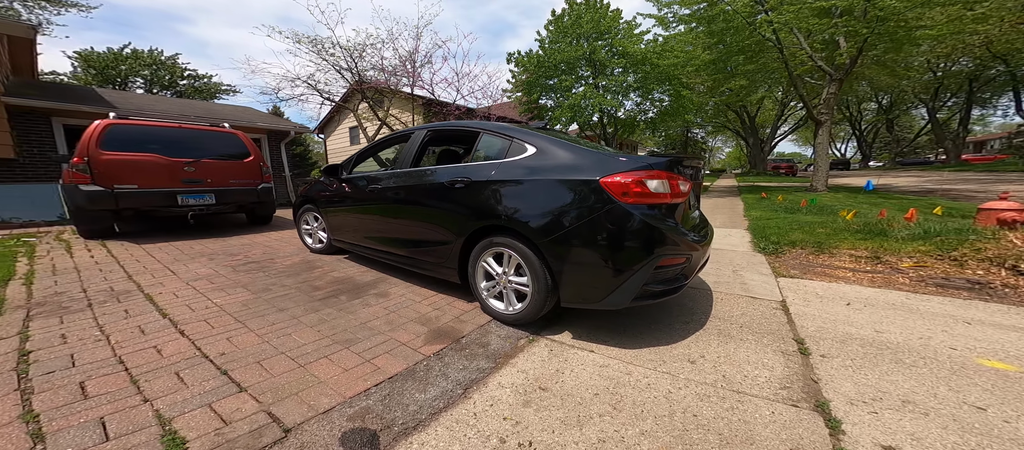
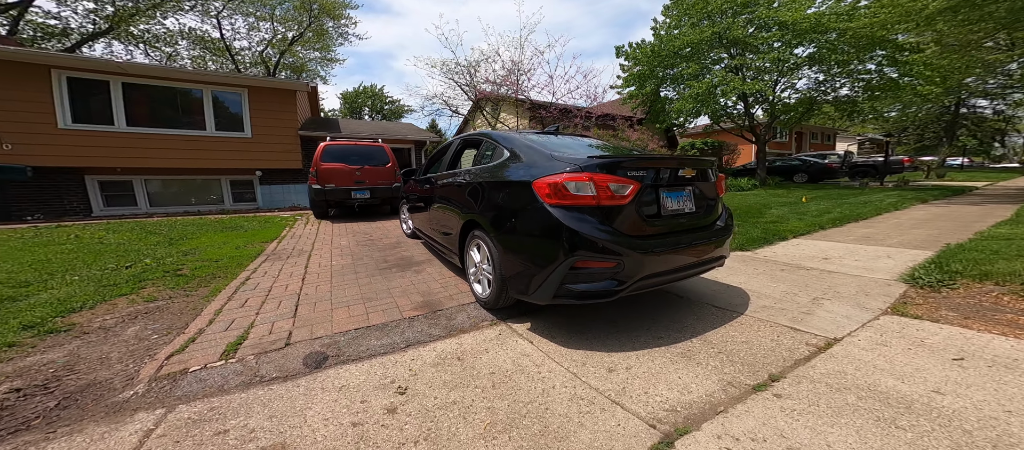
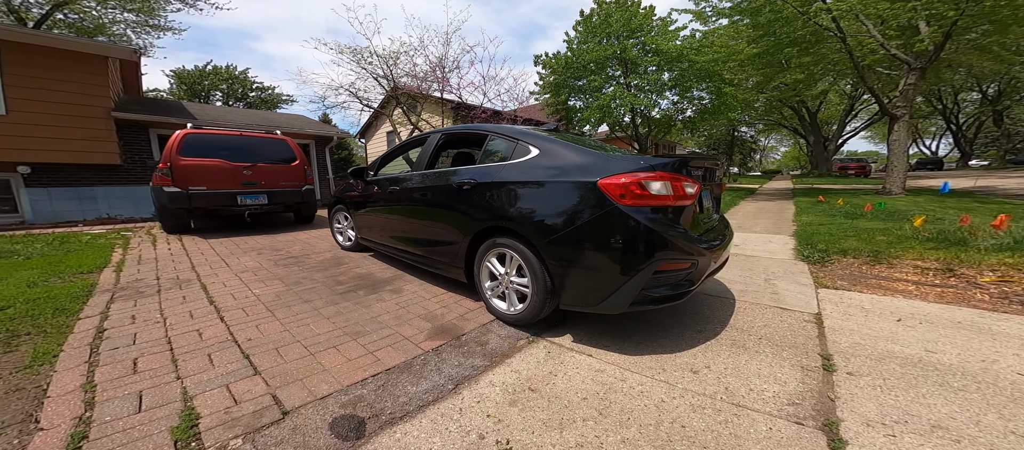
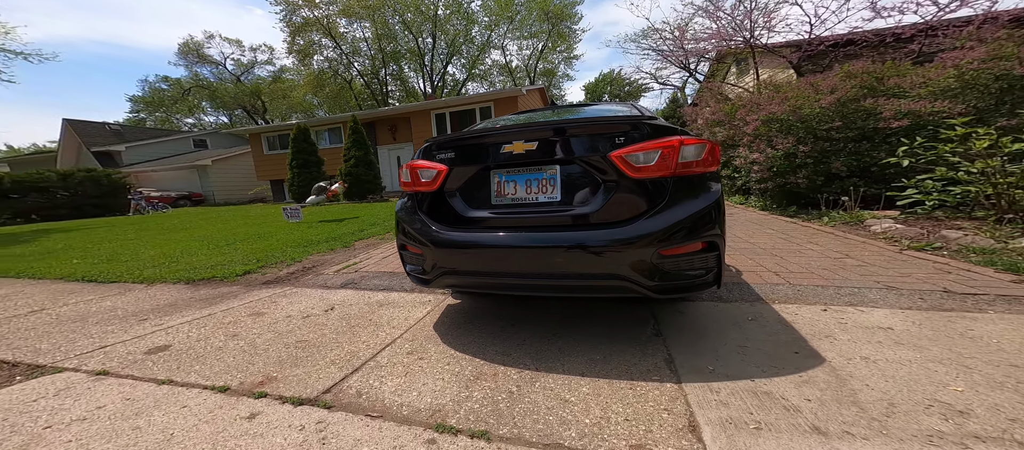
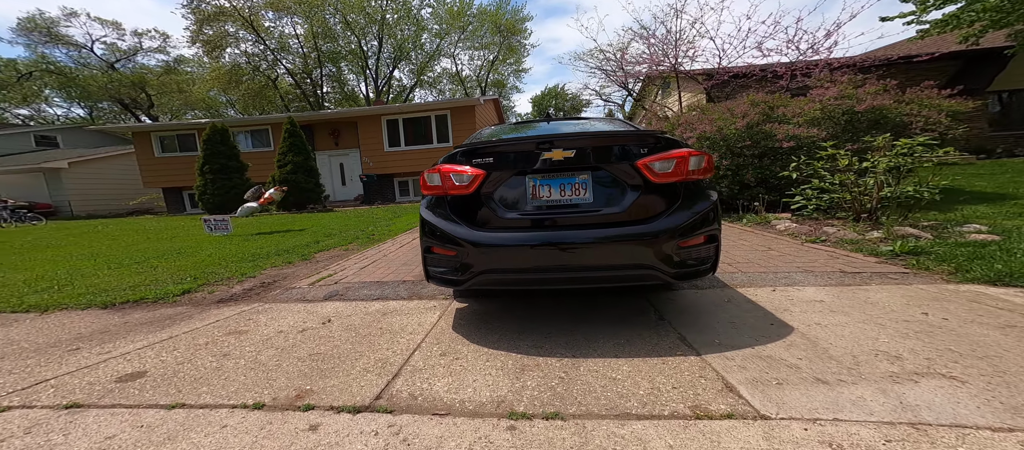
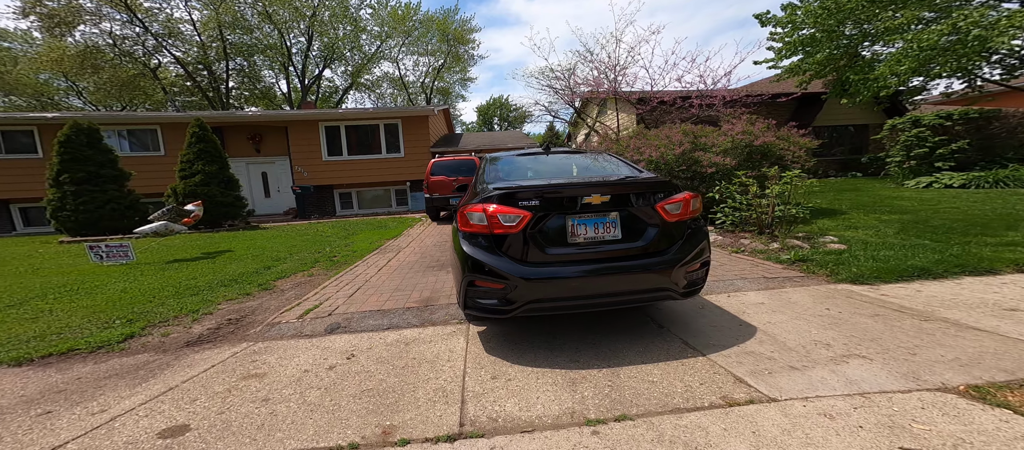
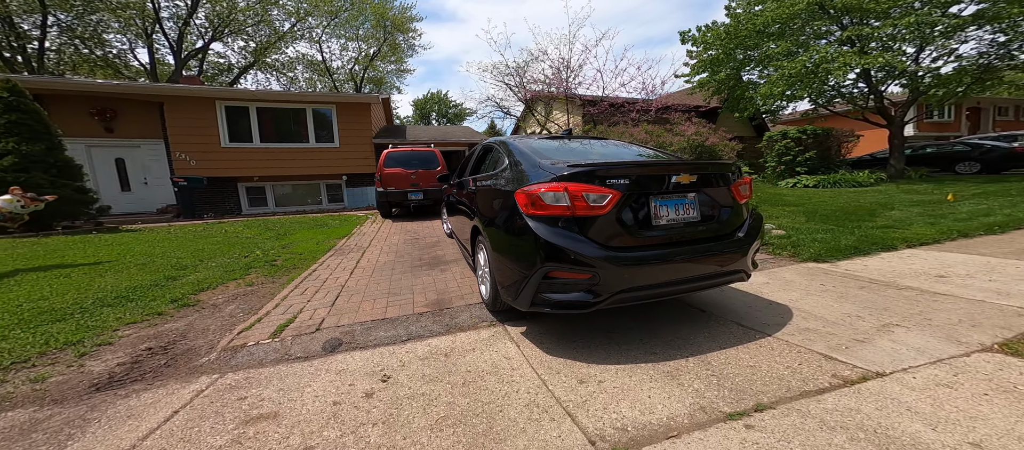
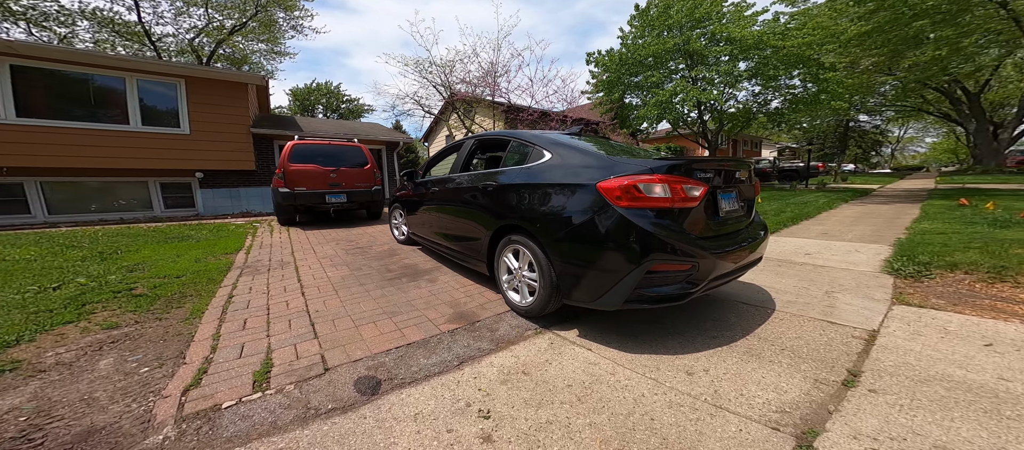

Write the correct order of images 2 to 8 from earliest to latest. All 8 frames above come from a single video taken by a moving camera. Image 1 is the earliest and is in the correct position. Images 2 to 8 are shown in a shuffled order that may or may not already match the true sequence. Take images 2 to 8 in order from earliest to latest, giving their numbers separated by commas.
3, 8, 2, 7, 6, 5, 4
